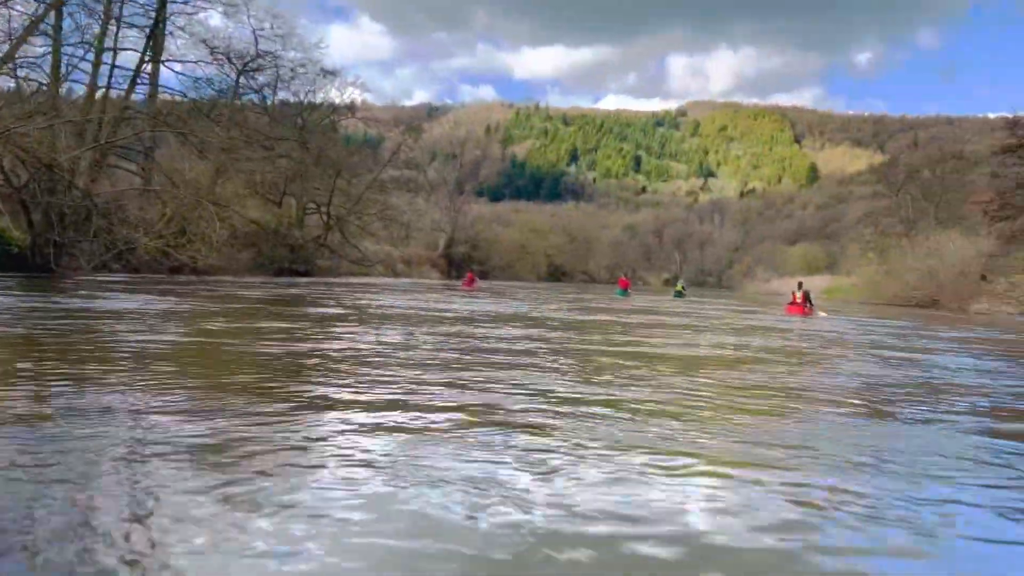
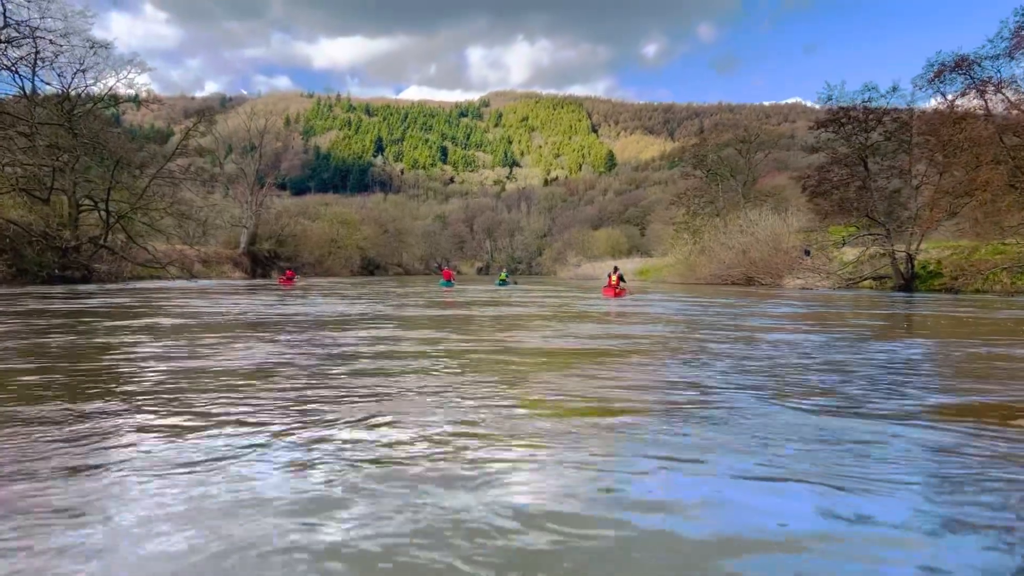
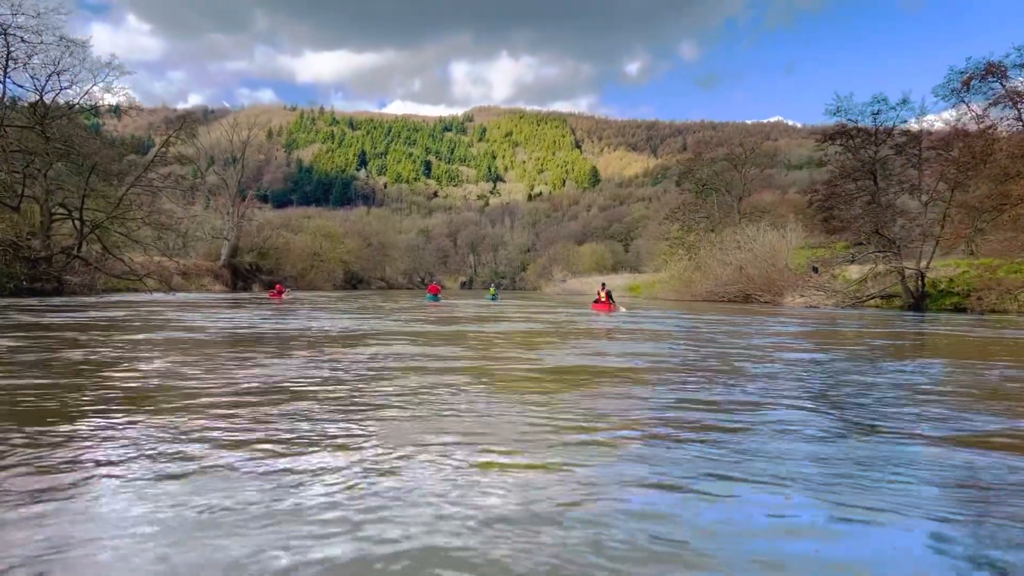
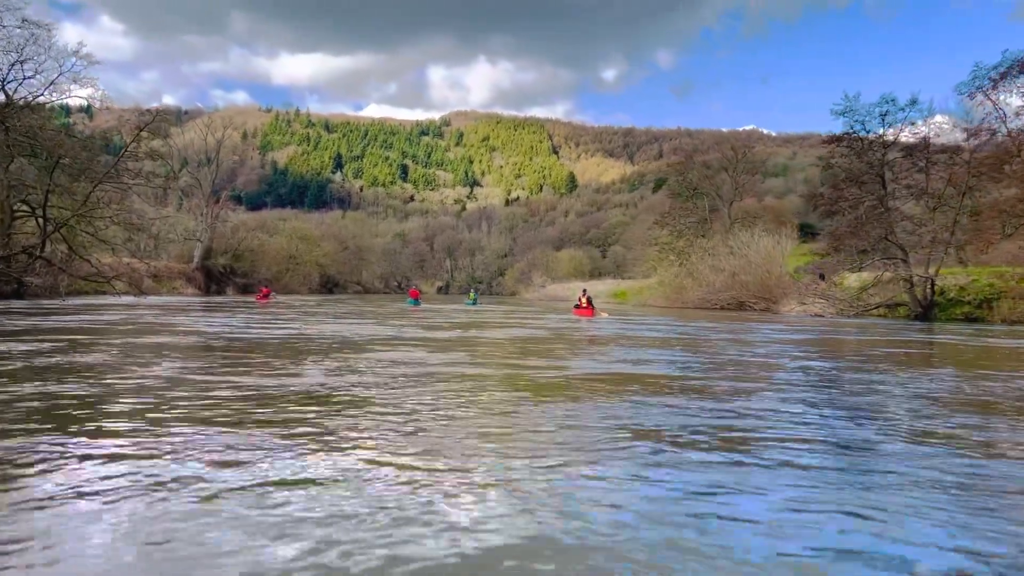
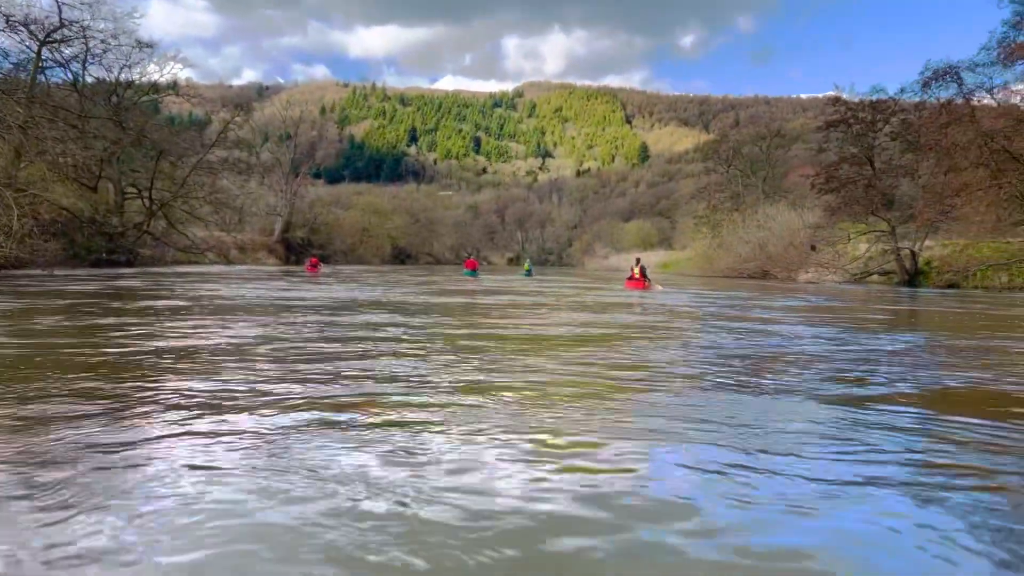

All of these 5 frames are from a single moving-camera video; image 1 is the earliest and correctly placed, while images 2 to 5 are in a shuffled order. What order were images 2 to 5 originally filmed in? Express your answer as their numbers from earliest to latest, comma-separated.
5, 2, 3, 4
